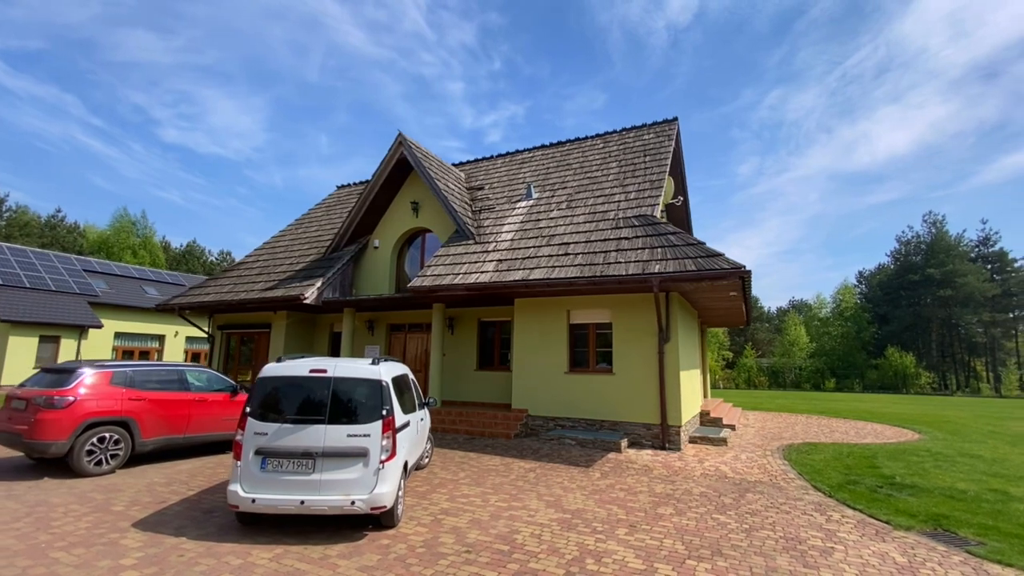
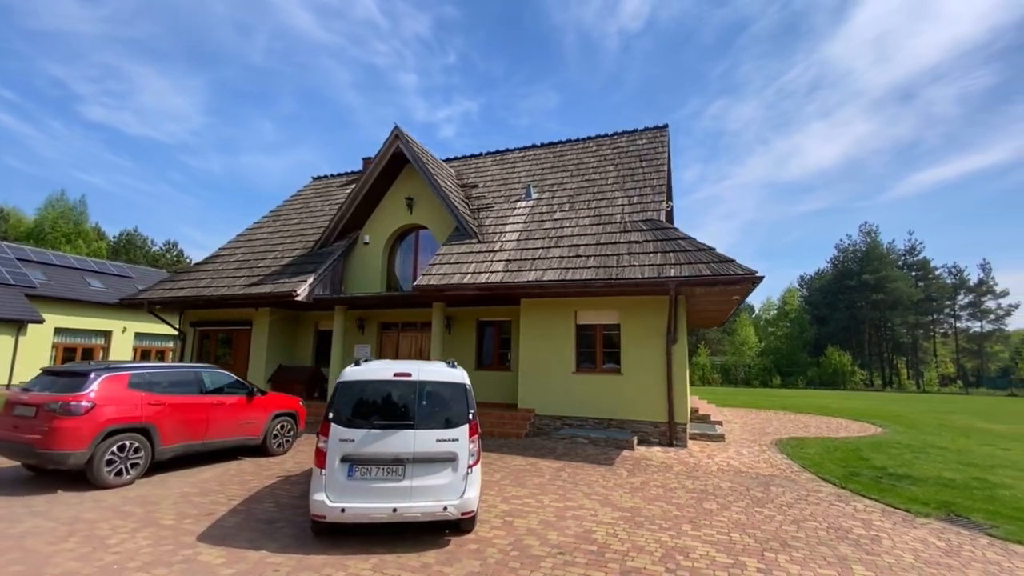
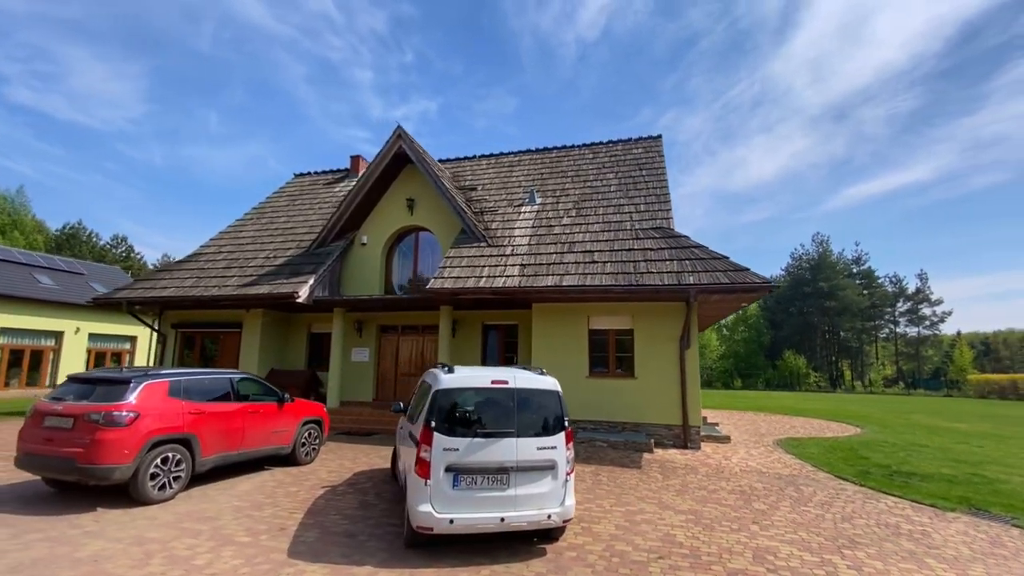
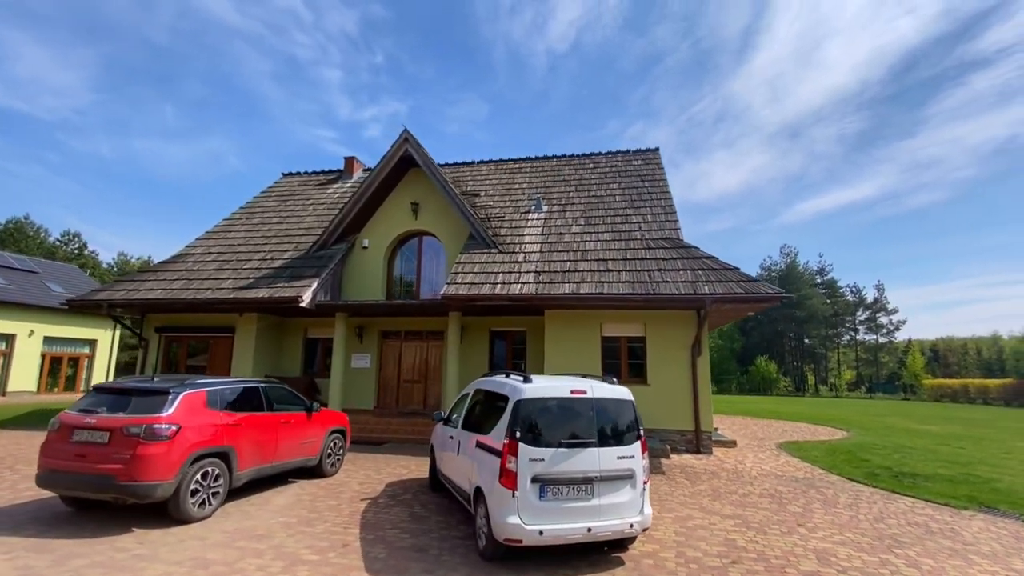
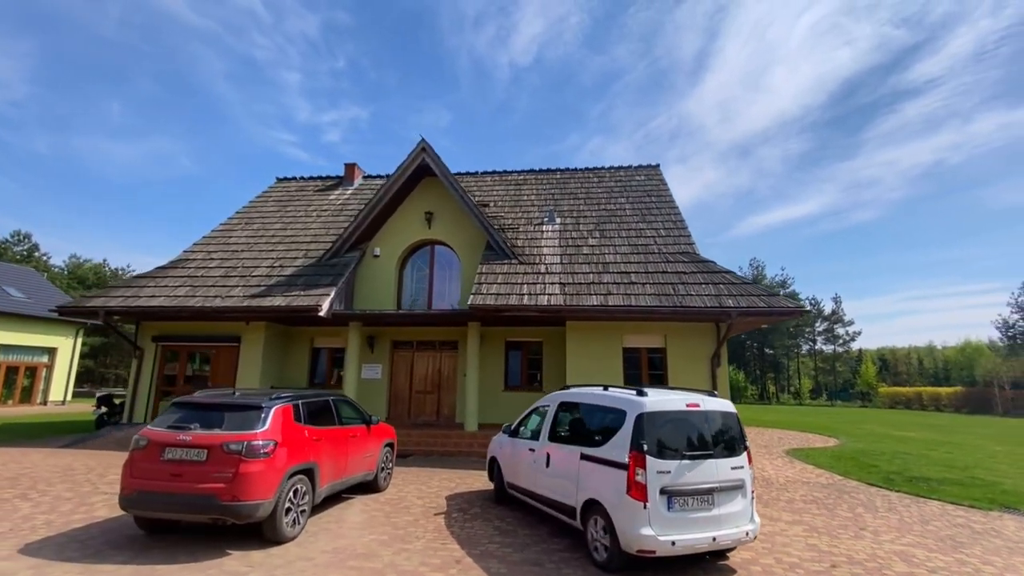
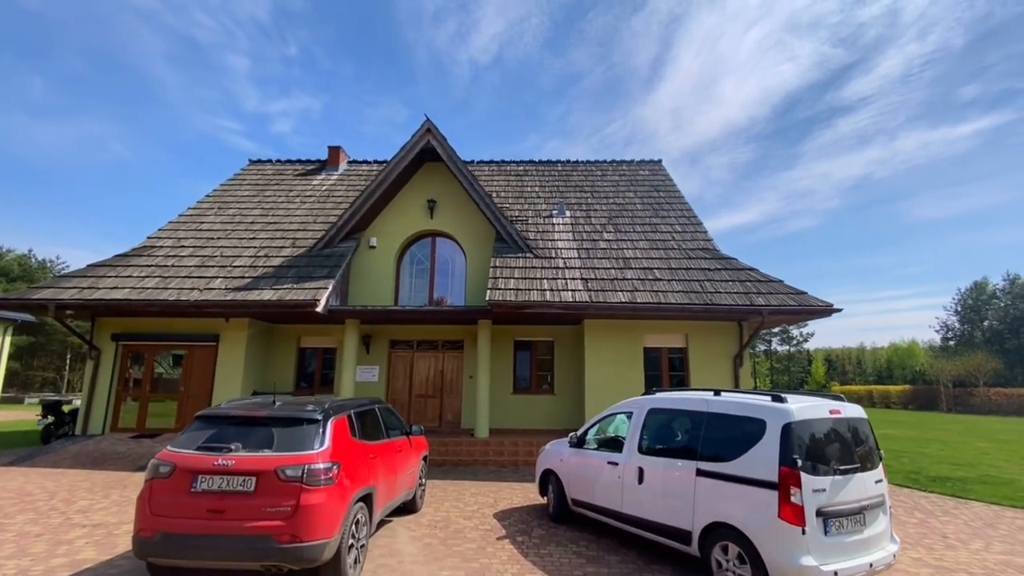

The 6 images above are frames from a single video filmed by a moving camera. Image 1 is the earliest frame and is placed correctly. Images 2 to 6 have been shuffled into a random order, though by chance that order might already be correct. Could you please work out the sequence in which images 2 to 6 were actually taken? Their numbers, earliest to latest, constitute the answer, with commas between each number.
2, 3, 4, 5, 6
